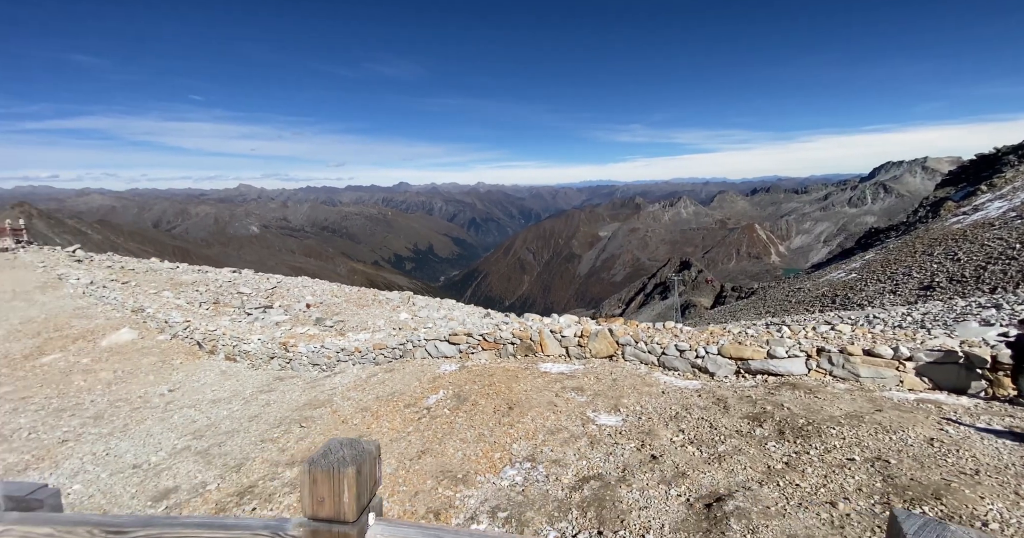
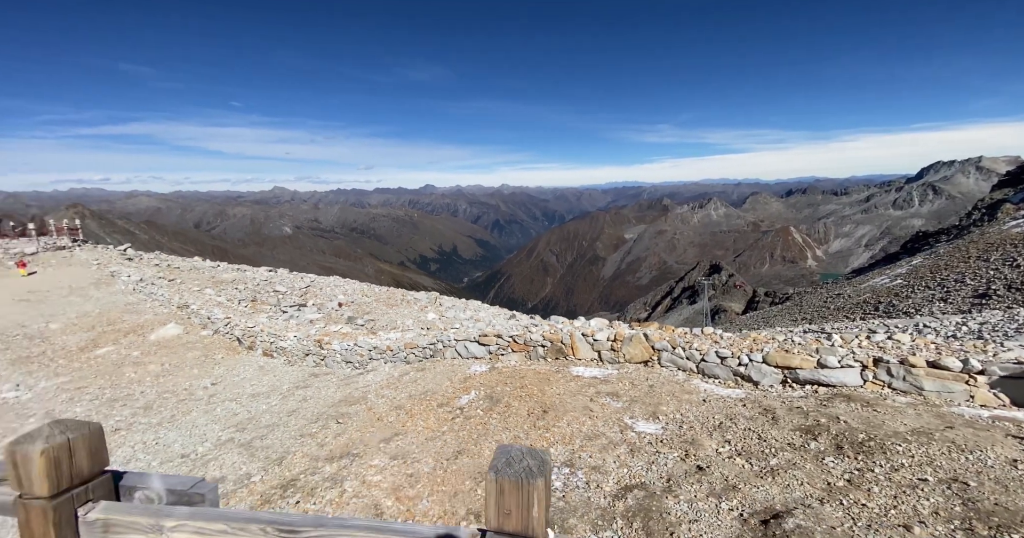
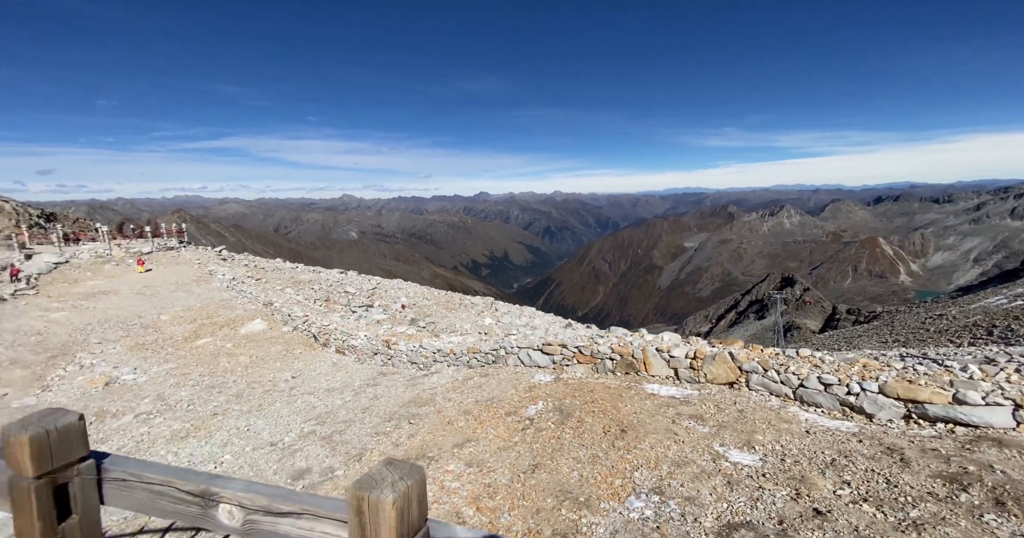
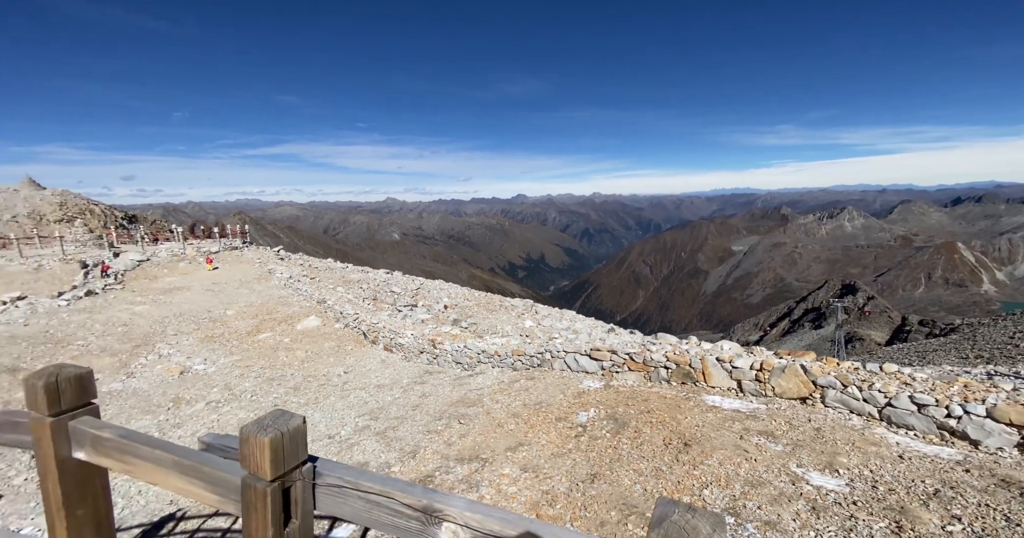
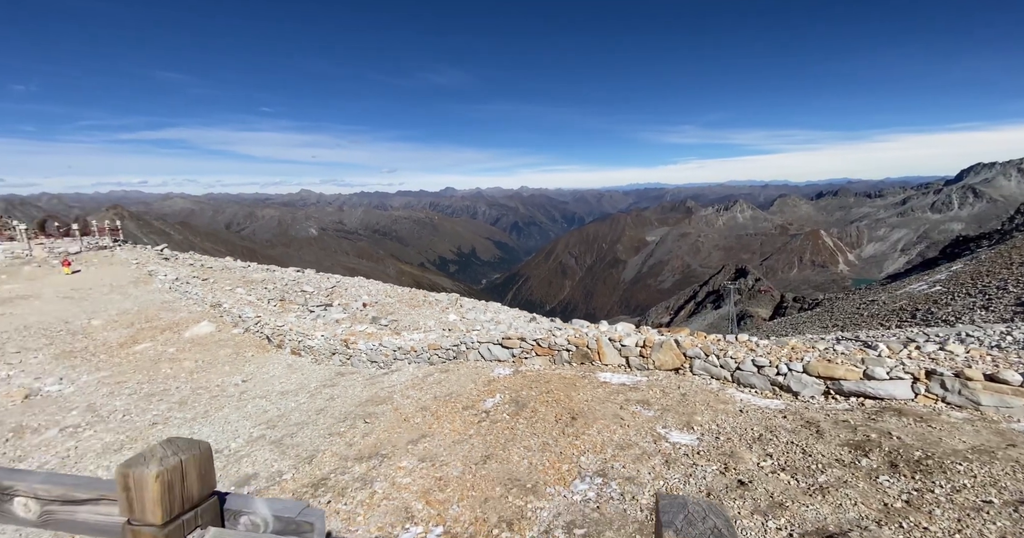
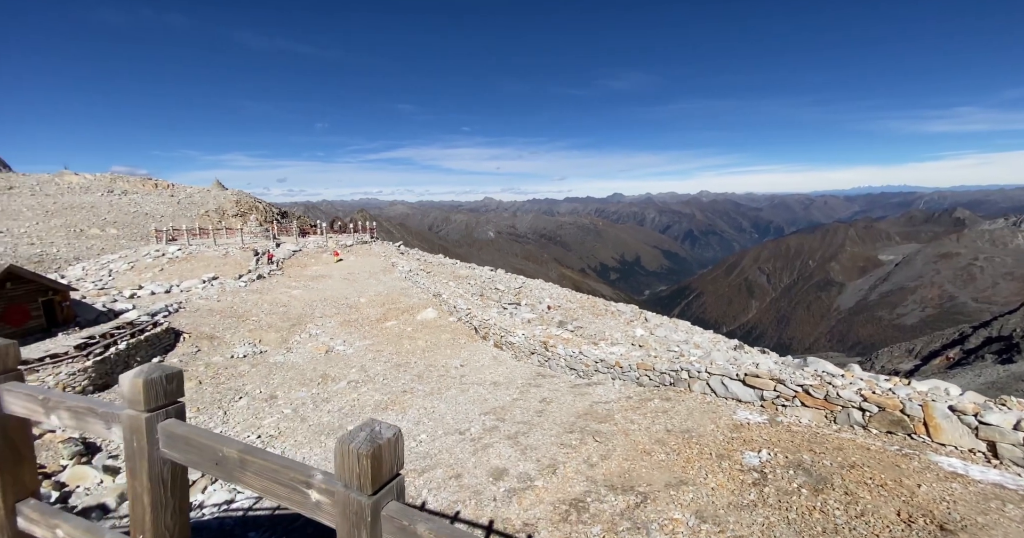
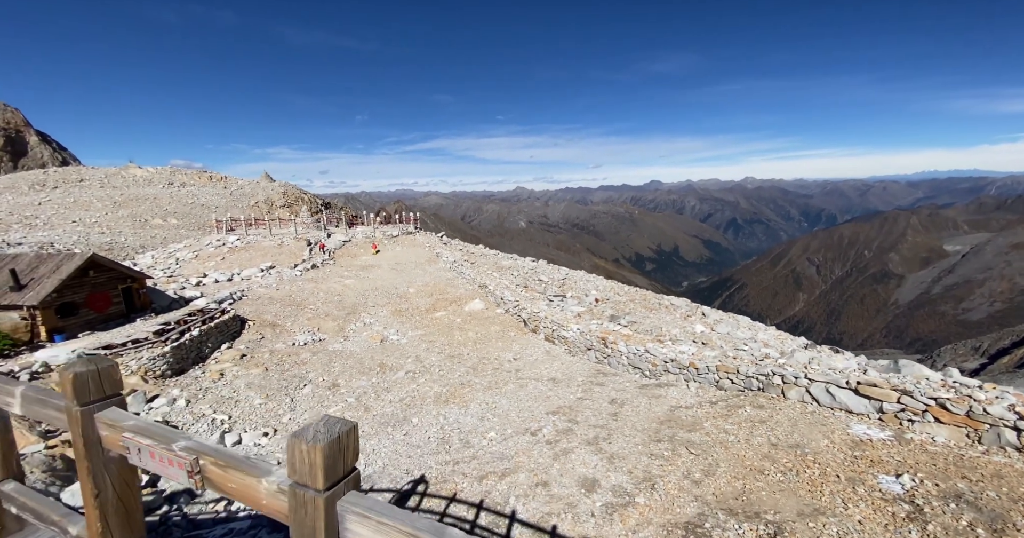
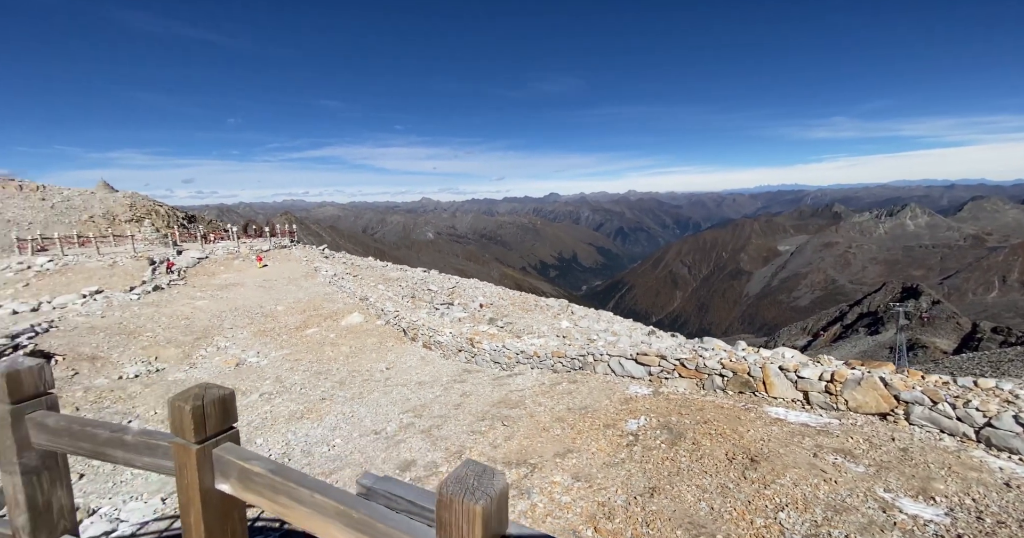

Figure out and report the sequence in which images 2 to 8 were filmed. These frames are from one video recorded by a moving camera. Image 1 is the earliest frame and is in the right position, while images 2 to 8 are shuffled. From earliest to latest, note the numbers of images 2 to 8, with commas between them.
2, 5, 3, 4, 8, 6, 7
